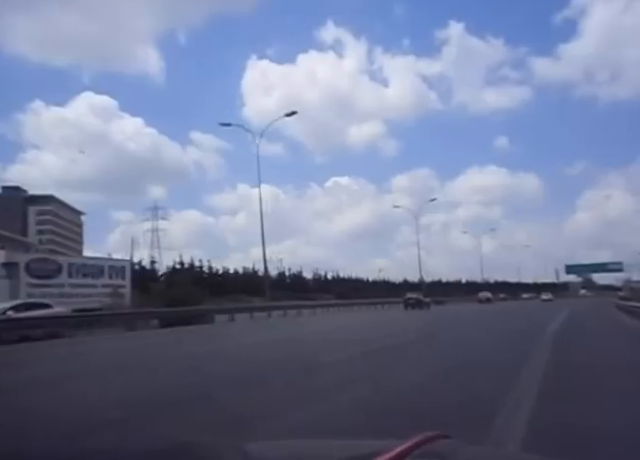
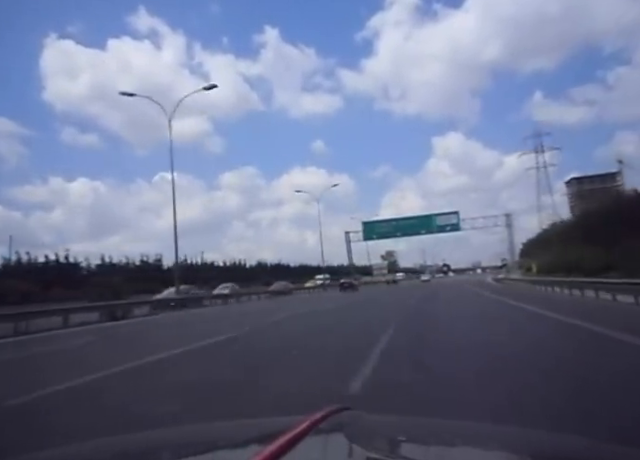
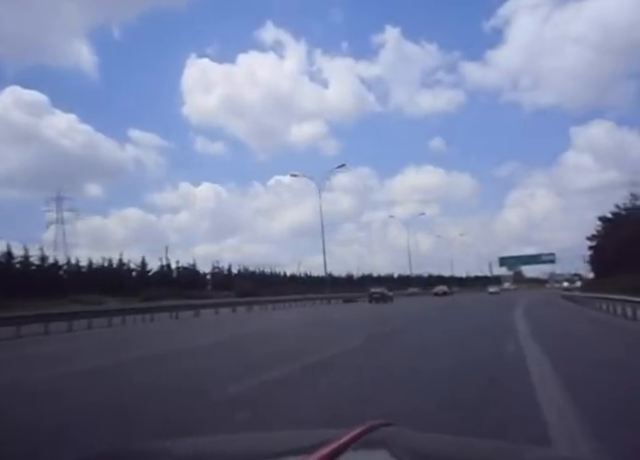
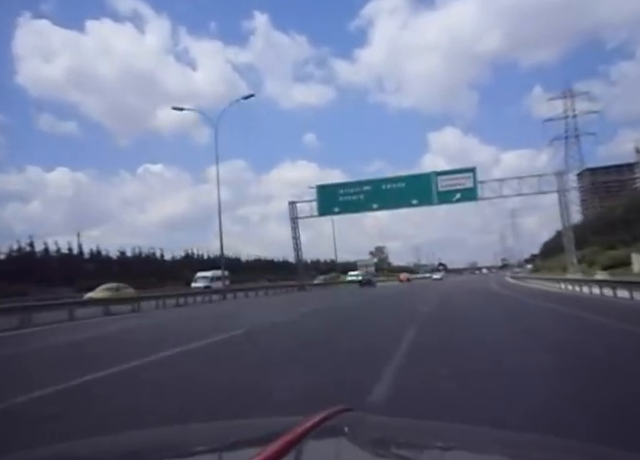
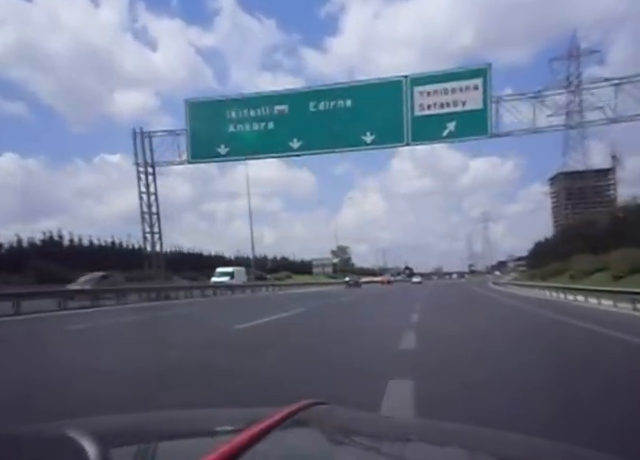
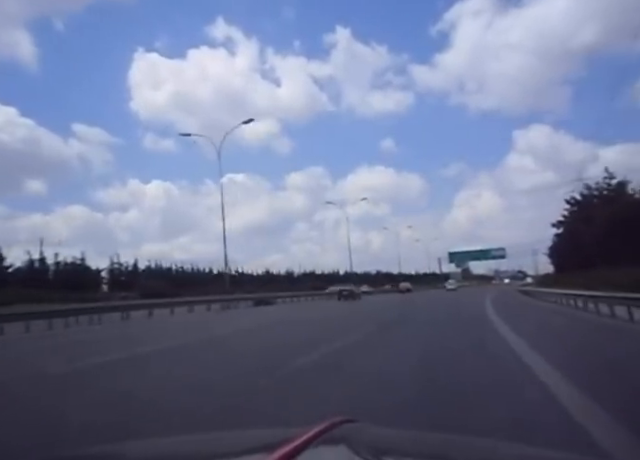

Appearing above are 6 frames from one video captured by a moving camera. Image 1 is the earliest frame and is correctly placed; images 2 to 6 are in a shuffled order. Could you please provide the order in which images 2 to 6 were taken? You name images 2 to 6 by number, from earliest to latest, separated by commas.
3, 6, 2, 4, 5
